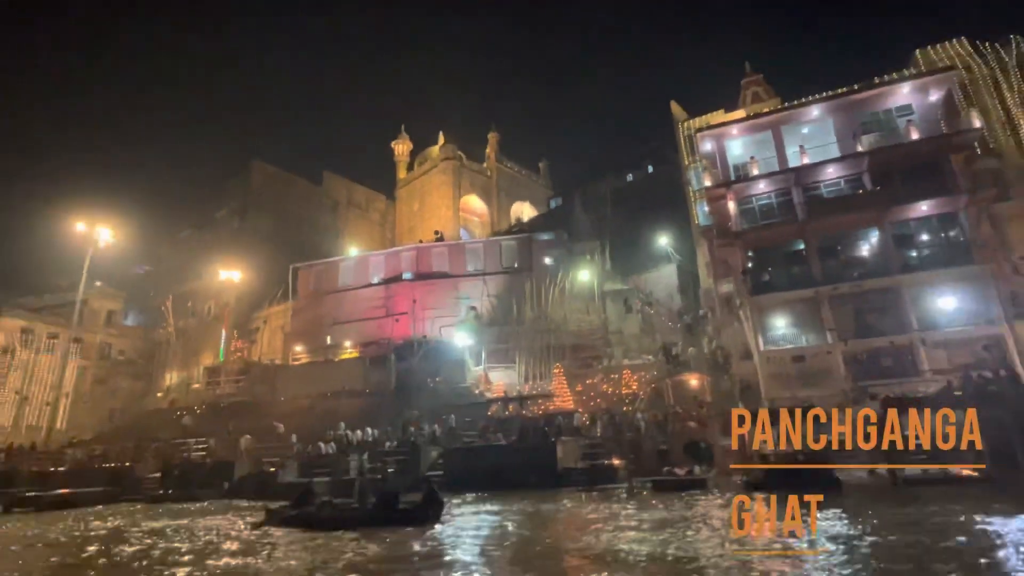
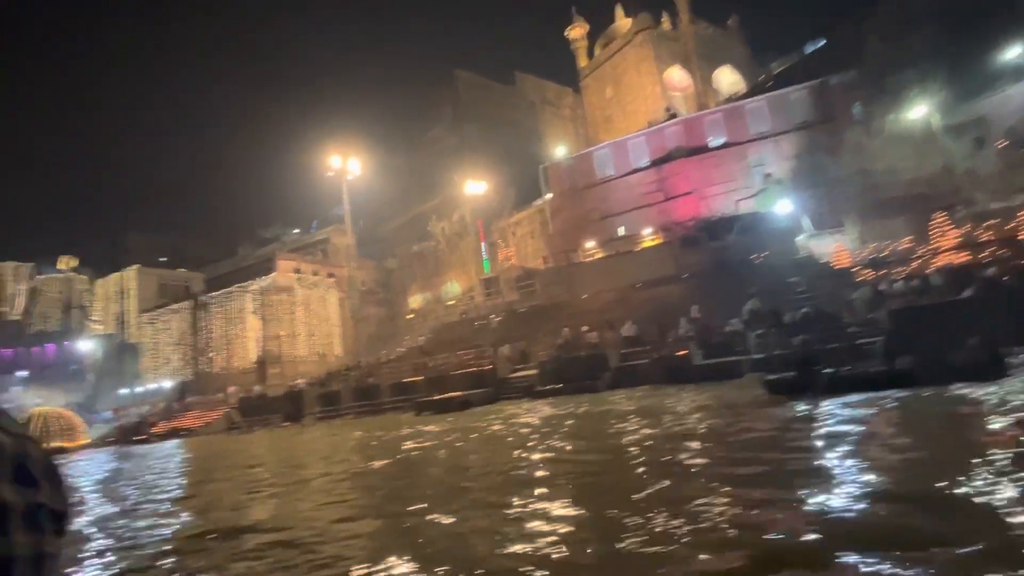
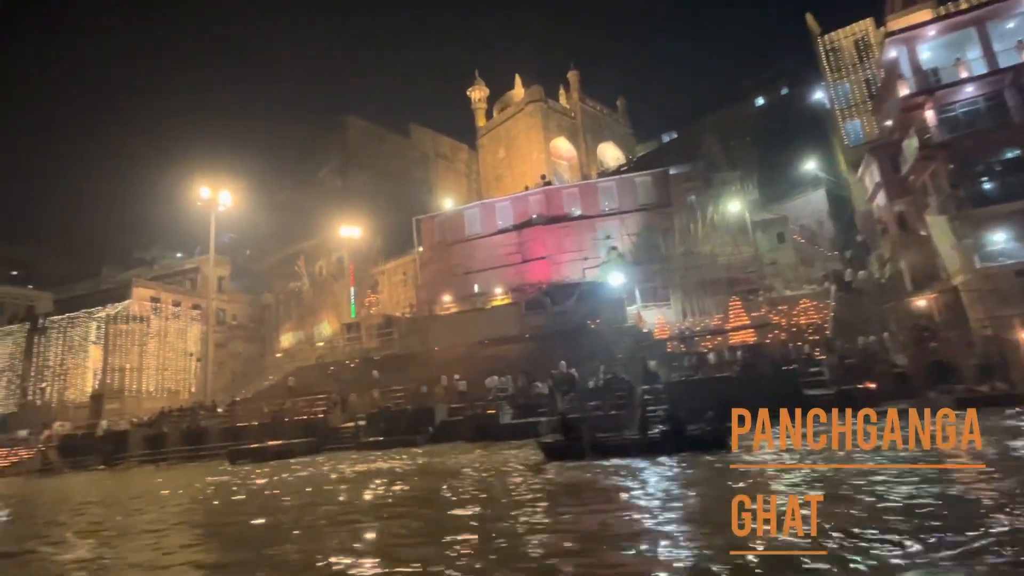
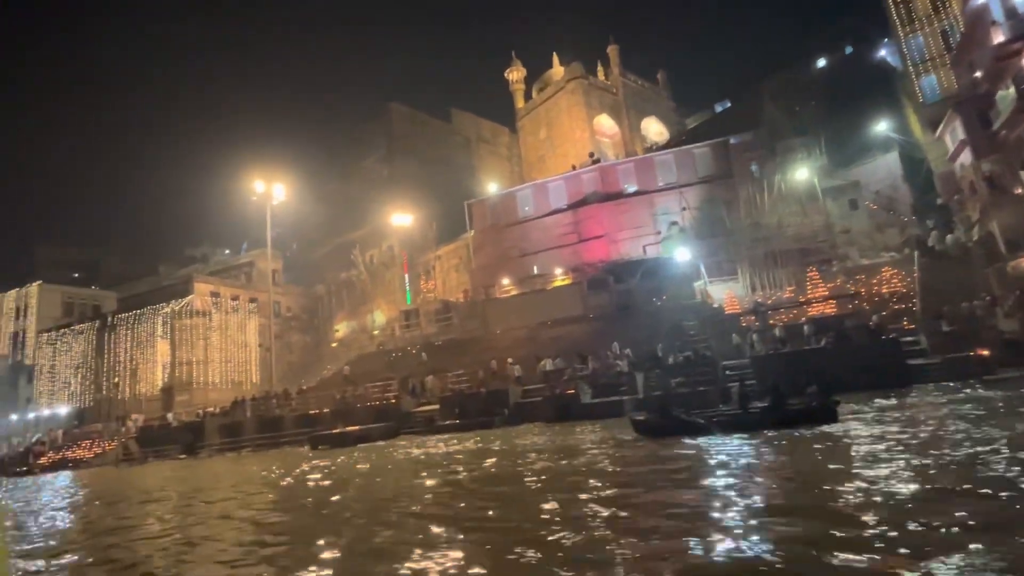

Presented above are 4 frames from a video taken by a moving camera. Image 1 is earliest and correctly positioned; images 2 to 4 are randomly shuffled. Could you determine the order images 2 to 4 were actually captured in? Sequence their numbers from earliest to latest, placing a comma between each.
3, 4, 2
